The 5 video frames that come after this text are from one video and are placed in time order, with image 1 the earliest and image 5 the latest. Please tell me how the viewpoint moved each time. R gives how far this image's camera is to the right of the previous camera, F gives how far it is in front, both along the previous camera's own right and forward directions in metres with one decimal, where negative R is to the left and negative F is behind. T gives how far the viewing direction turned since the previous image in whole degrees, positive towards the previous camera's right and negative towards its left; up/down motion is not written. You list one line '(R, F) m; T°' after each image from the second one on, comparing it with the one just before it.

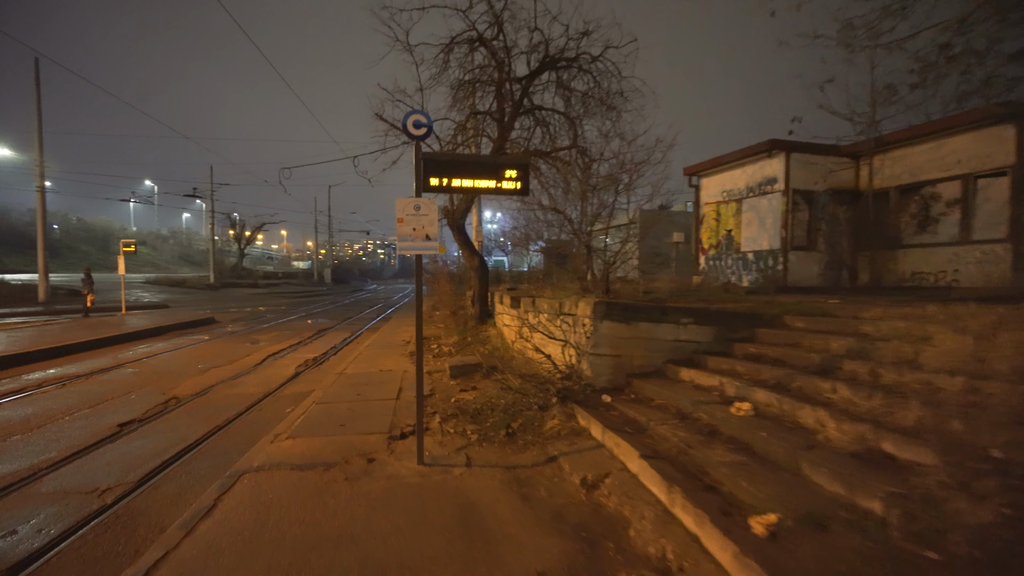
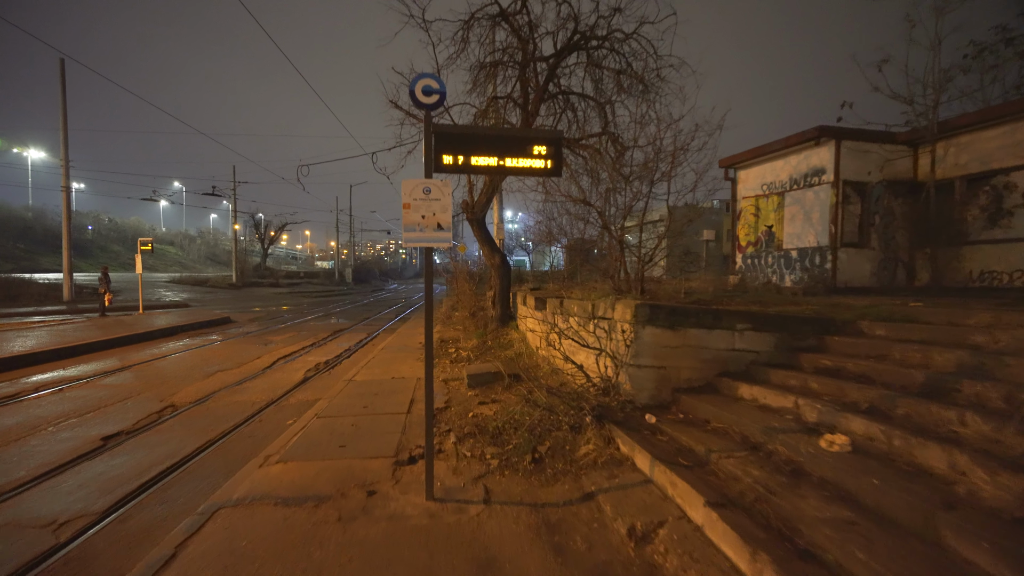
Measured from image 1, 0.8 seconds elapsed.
(-0.1, +0.8) m; -2°
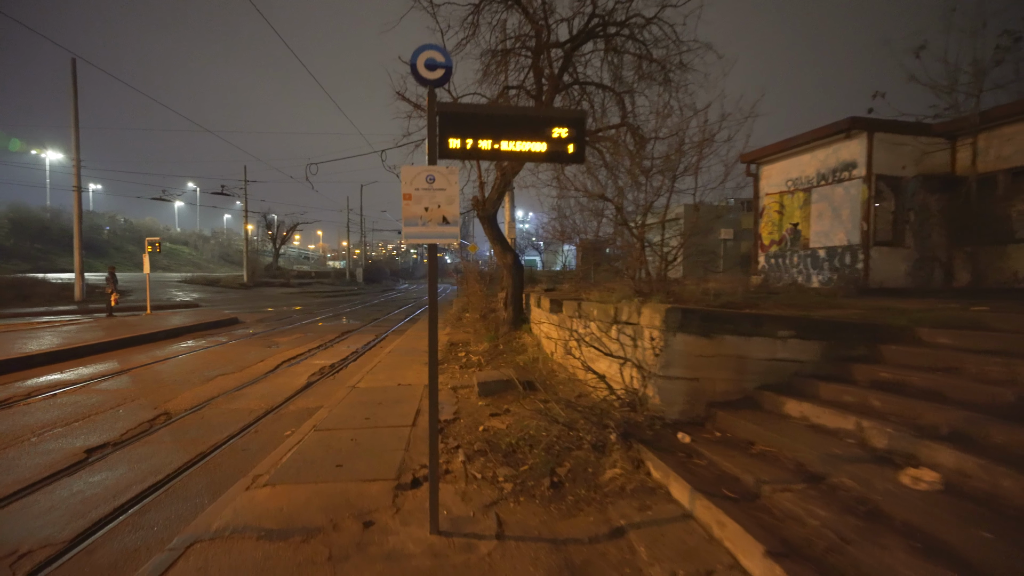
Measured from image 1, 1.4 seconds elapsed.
(0.0, +0.5) m; -1°
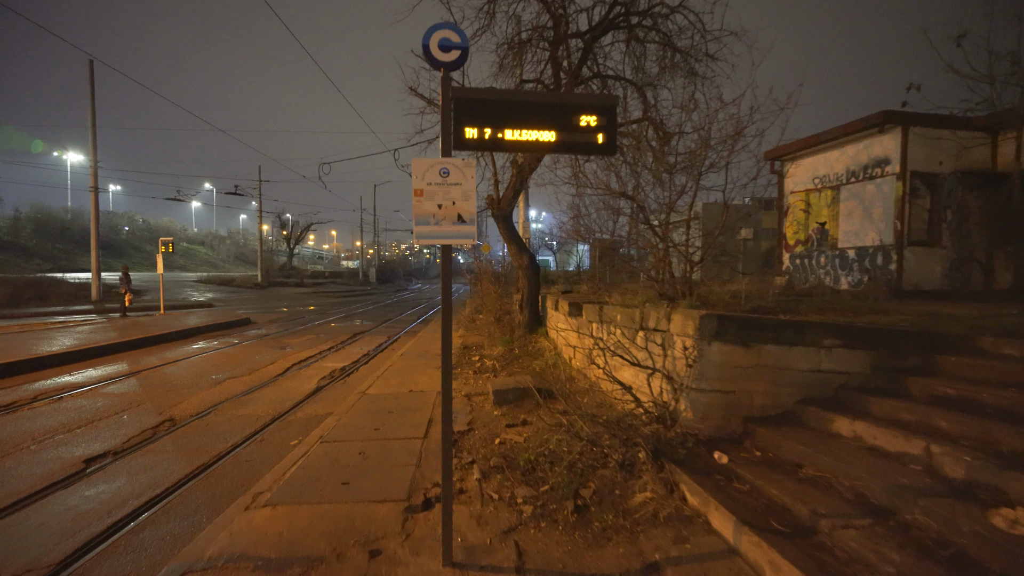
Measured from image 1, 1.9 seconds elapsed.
(-0.1, +0.3) m; -1°
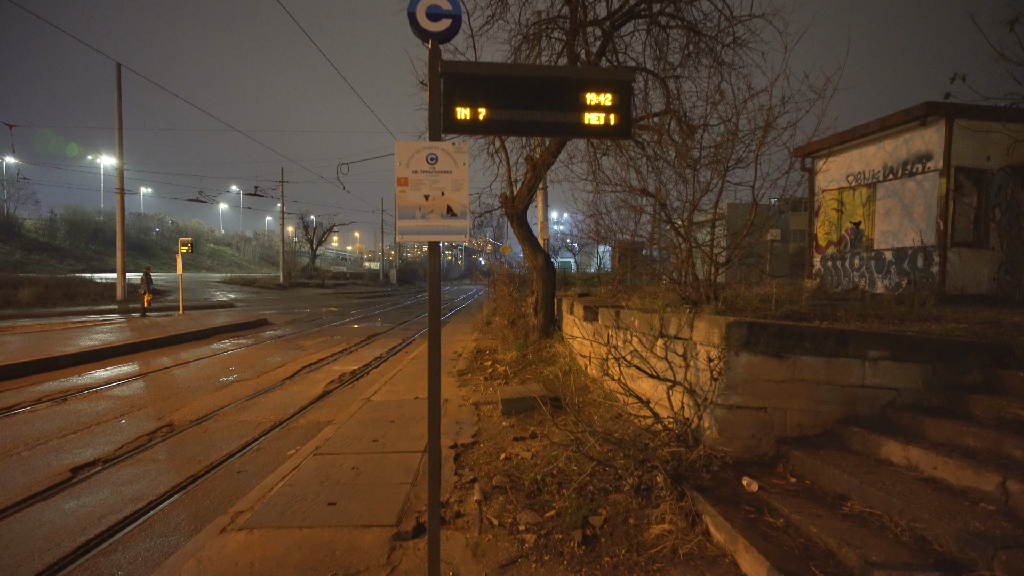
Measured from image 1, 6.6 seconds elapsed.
(+0.1, +0.4) m; -2°
